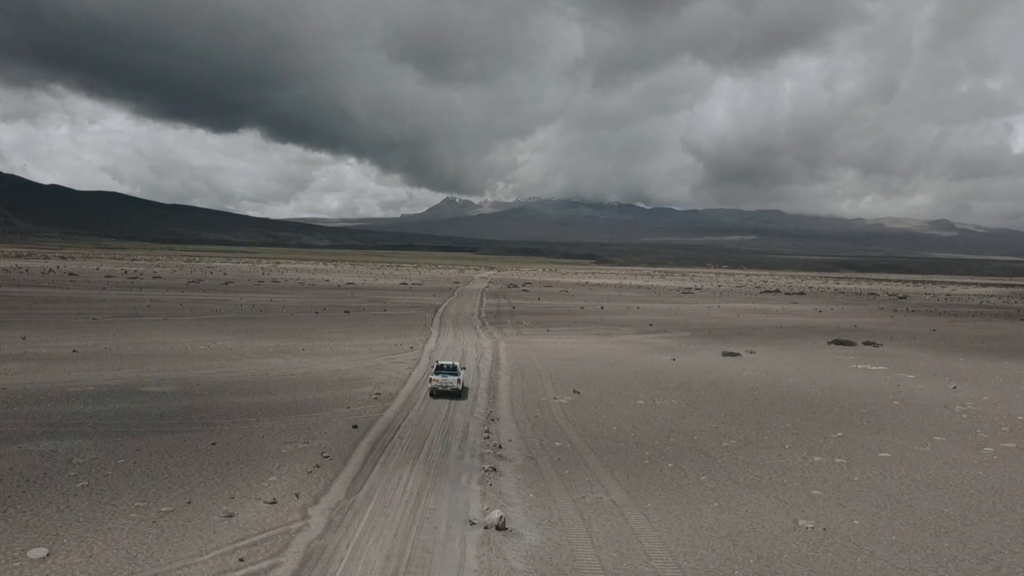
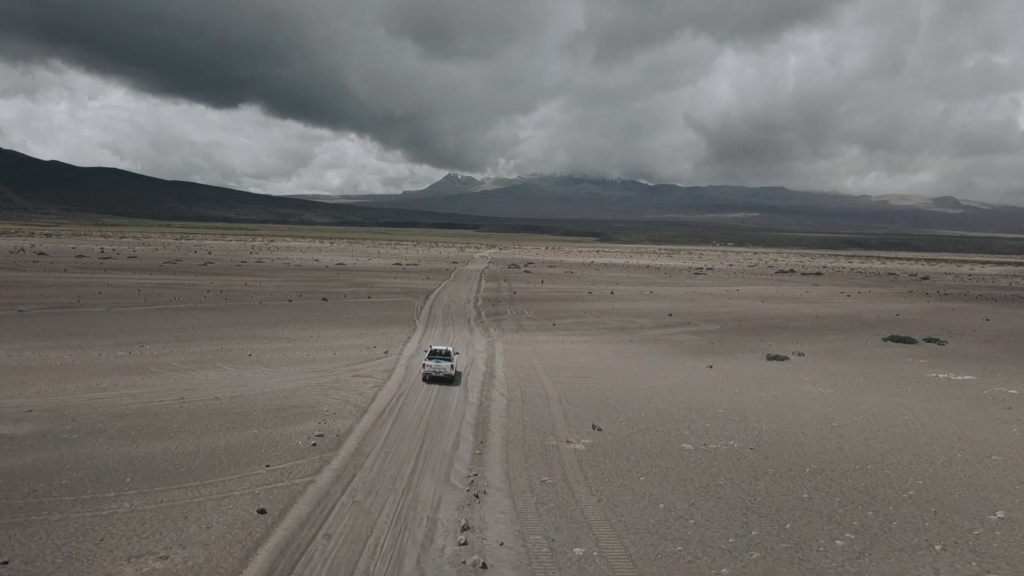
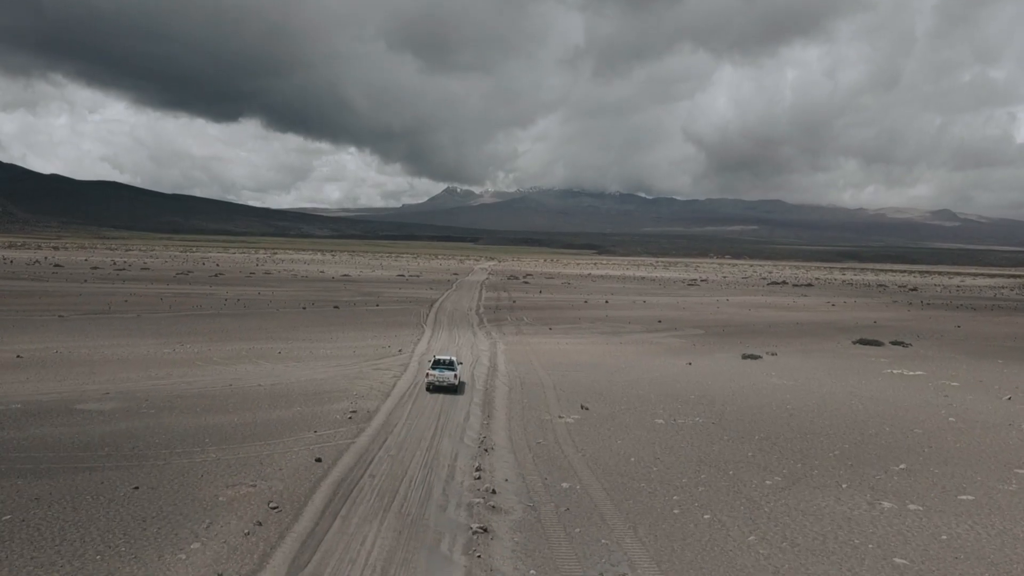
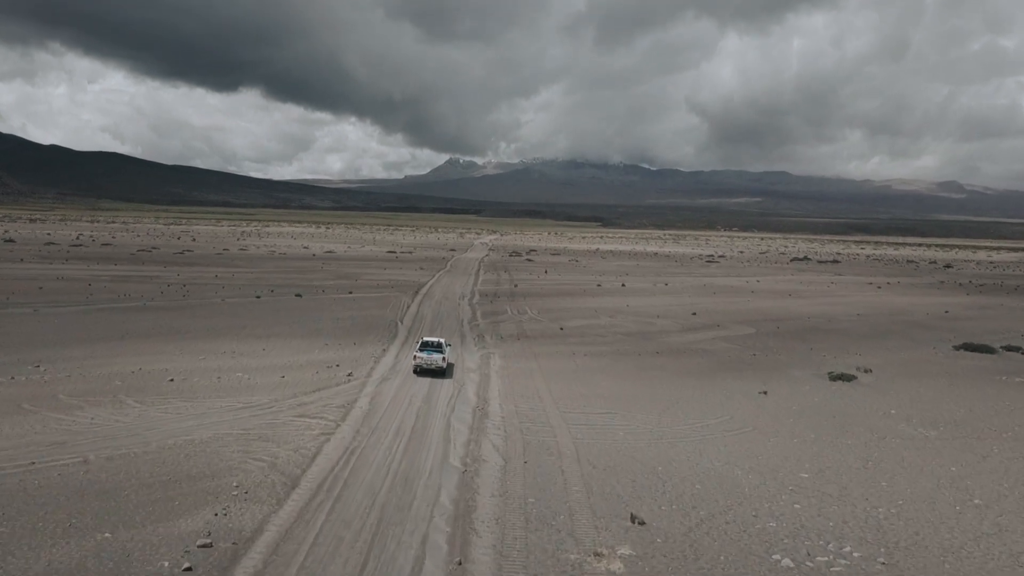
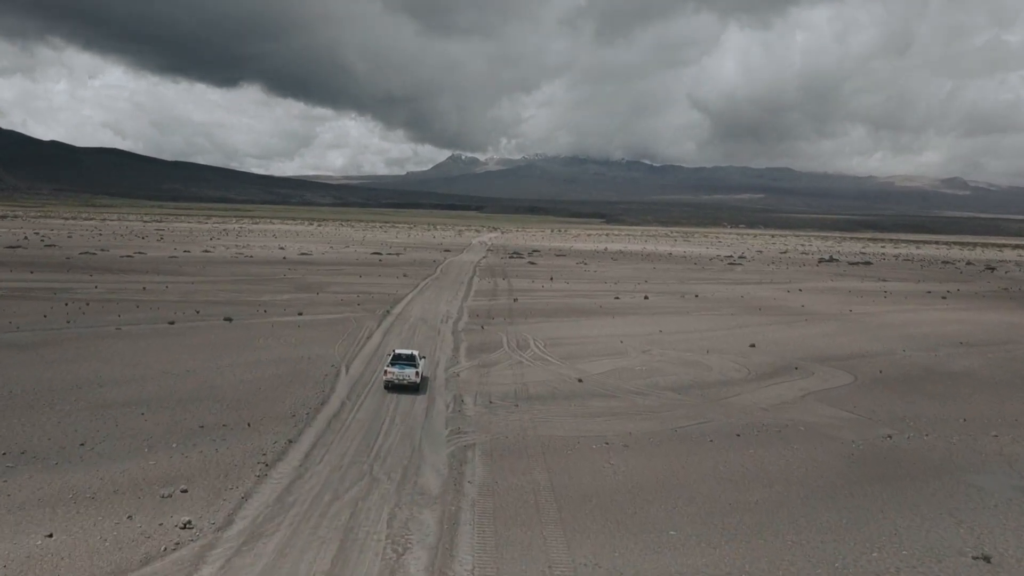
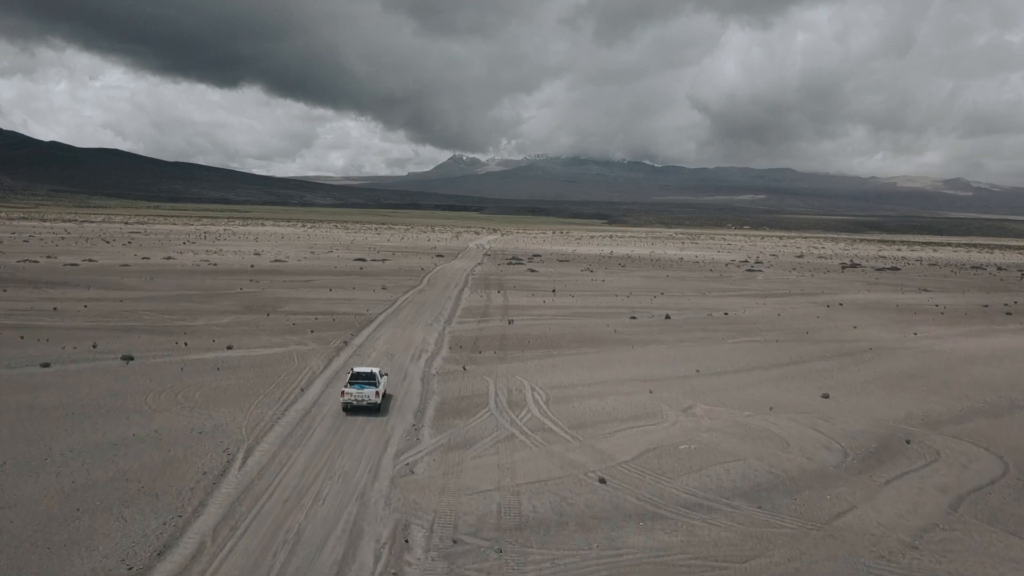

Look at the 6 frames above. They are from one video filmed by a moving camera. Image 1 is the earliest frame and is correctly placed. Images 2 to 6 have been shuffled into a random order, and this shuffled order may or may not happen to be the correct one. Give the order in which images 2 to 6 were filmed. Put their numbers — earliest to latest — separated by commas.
3, 2, 4, 5, 6
